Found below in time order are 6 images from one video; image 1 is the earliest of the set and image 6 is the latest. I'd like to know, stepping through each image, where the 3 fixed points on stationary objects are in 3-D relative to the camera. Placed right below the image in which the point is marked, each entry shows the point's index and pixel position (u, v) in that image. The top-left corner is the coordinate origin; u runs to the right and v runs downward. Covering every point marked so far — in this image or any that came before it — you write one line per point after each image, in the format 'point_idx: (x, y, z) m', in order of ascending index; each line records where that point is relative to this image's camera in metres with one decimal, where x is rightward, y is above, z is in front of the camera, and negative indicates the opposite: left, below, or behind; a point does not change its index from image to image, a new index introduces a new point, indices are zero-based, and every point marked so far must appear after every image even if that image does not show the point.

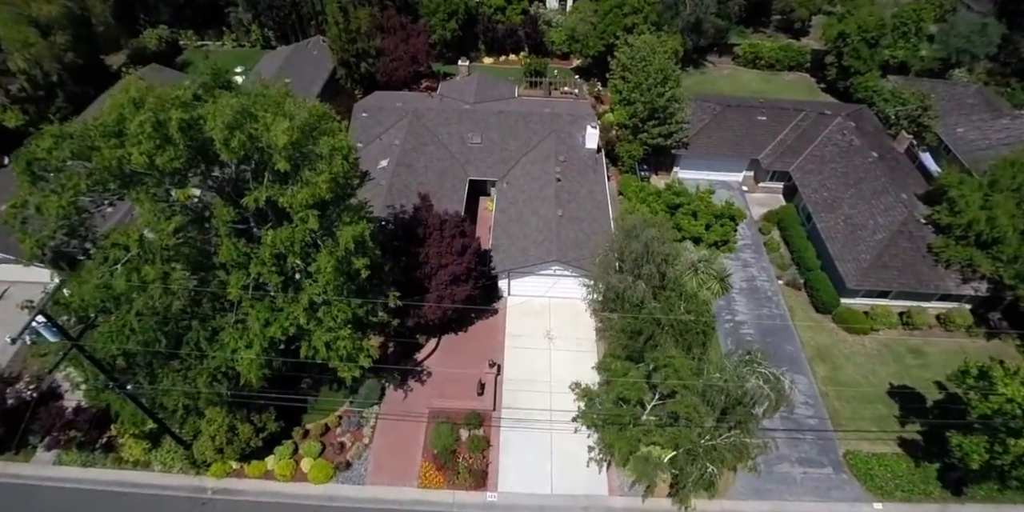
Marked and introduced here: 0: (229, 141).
0: (-10.0, +4.0, +17.9) m
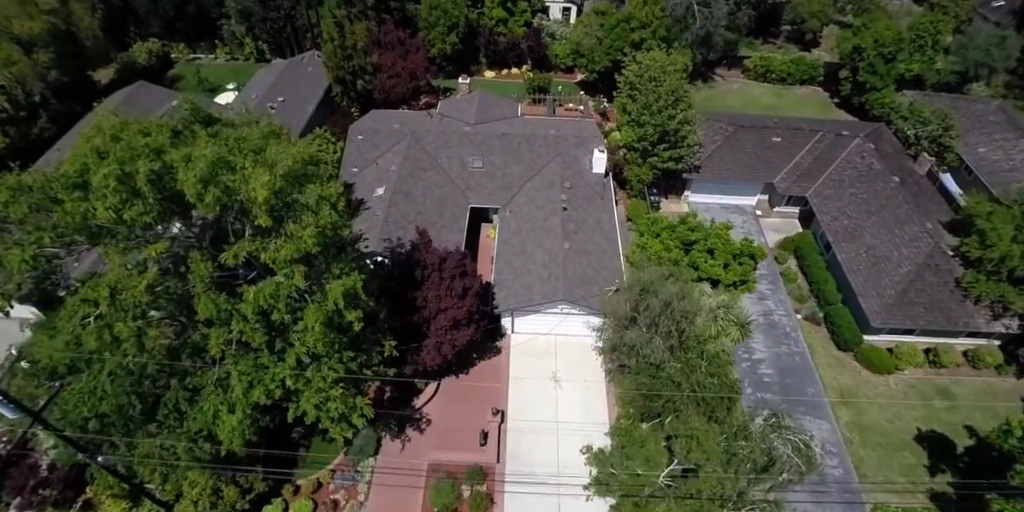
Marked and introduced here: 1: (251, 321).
0: (-9.8, +1.9, +16.1) m
1: (-9.8, -2.4, +19.1) m
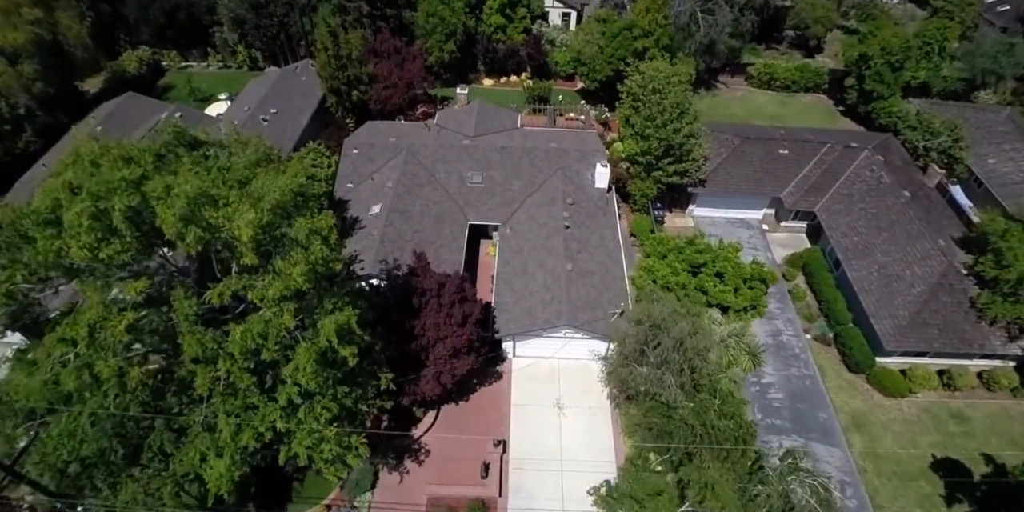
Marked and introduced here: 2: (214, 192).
0: (-9.7, +0.6, +15.0) m
1: (-9.7, -3.7, +18.0) m
2: (-9.4, +2.0, +16.1) m
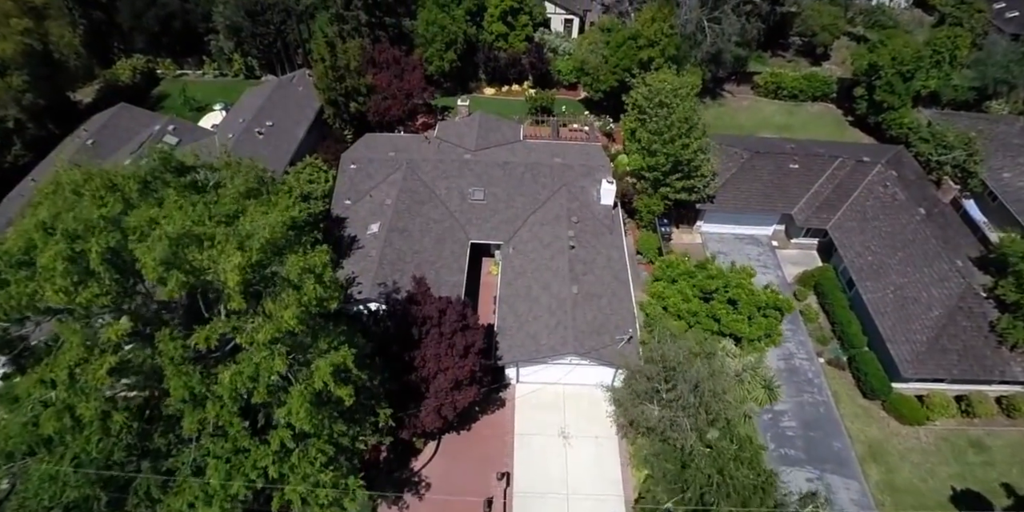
0: (-9.5, -0.7, +14.0) m
1: (-9.5, -5.0, +17.0) m
2: (-9.2, +0.7, +15.0) m
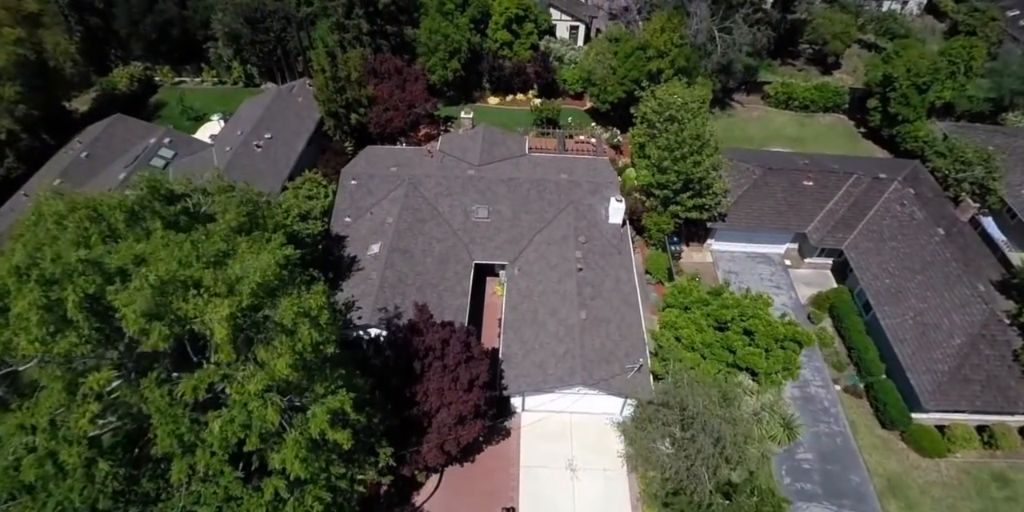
0: (-9.2, -1.9, +13.0) m
1: (-9.2, -6.2, +16.0) m
2: (-8.9, -0.5, +14.0) m
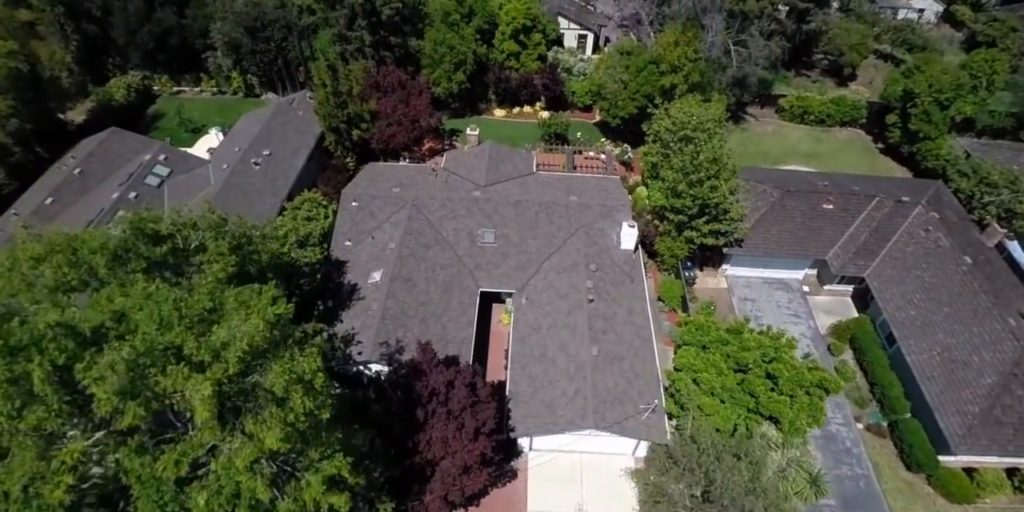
0: (-8.9, -3.6, +11.7) m
1: (-8.9, -7.8, +14.7) m
2: (-8.6, -2.2, +12.7) m
